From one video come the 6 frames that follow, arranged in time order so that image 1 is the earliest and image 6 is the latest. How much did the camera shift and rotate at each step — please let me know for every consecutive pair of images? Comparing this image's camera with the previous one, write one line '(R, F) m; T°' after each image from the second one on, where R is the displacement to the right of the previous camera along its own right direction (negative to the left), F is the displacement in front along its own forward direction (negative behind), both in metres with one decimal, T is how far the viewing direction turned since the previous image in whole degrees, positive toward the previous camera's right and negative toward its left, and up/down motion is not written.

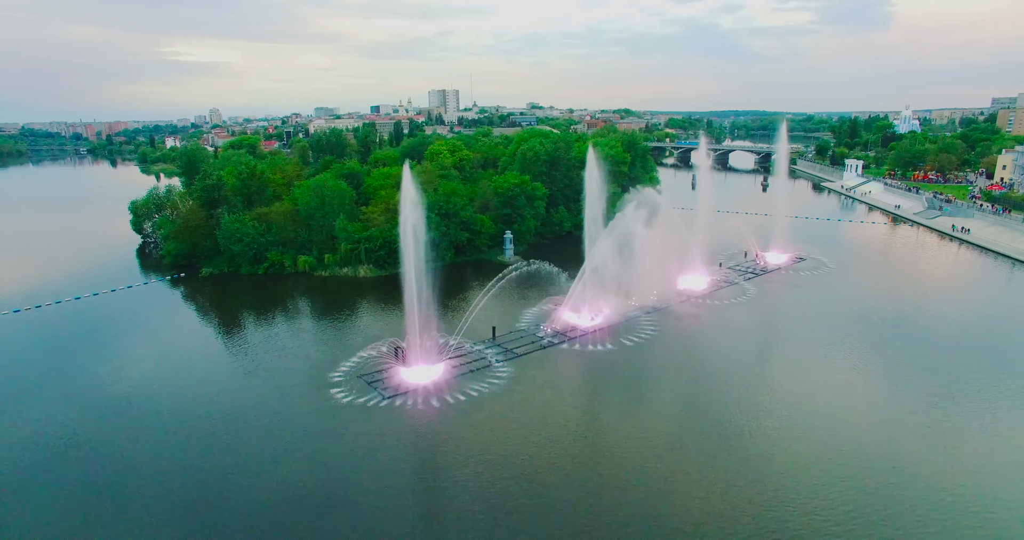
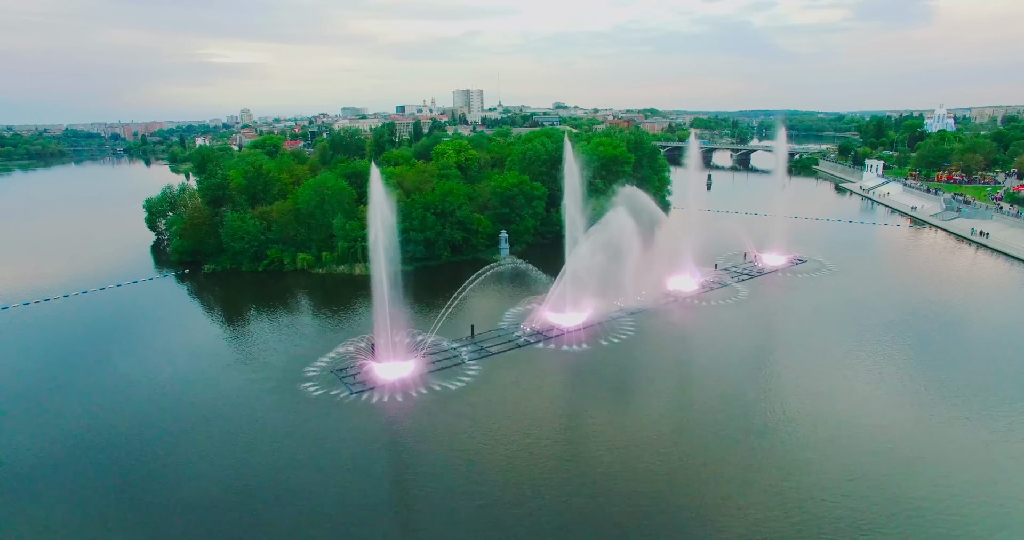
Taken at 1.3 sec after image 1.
(+1.5, -0.1) m; -3°
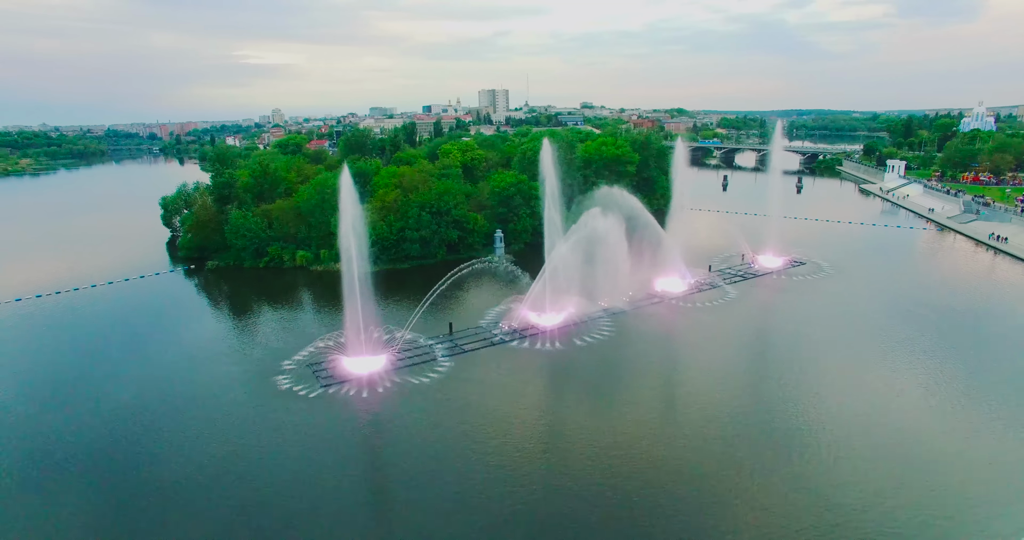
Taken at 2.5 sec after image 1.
(+1.6, -0.2) m; -3°
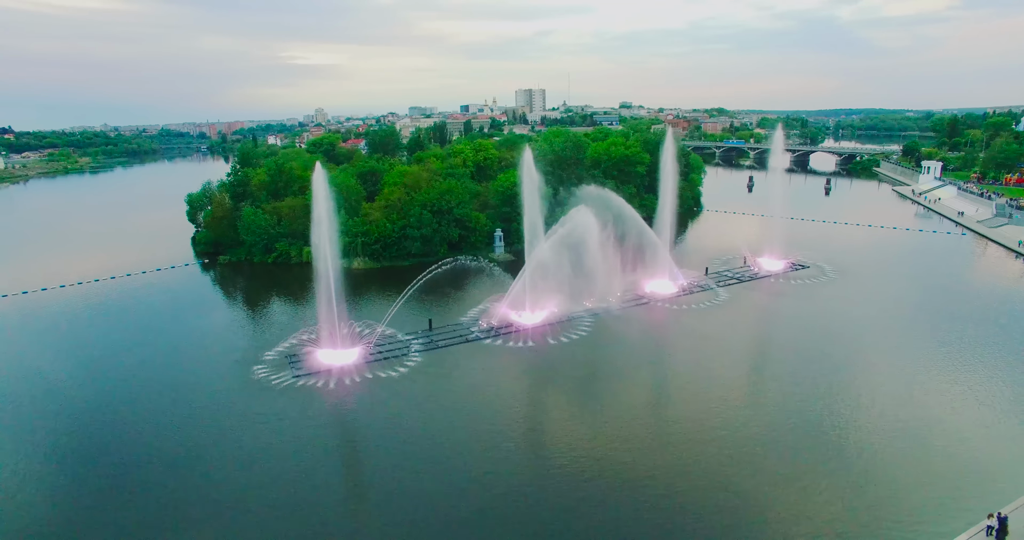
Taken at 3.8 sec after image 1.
(+2.0, -0.2) m; -4°
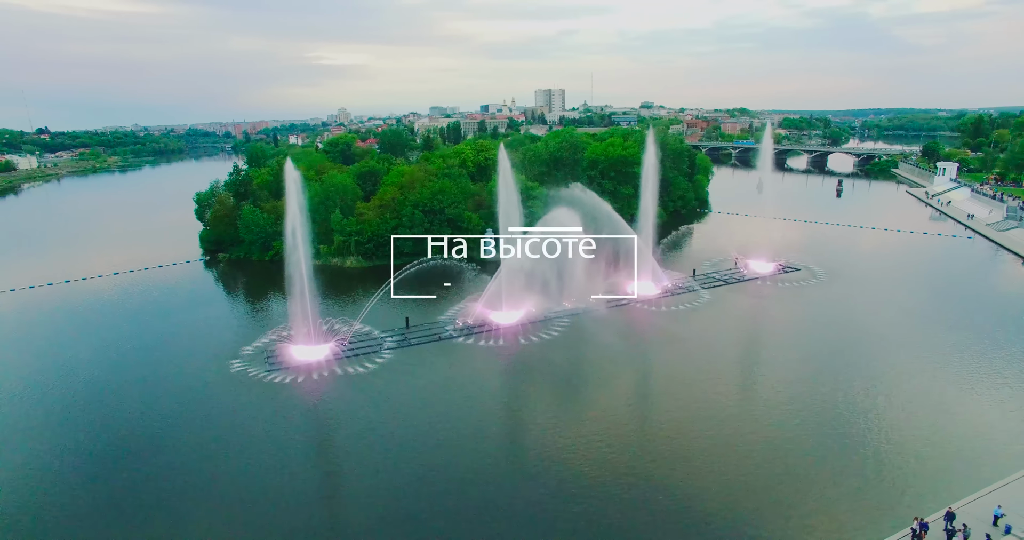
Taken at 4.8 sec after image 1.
(+1.6, -0.2) m; -2°
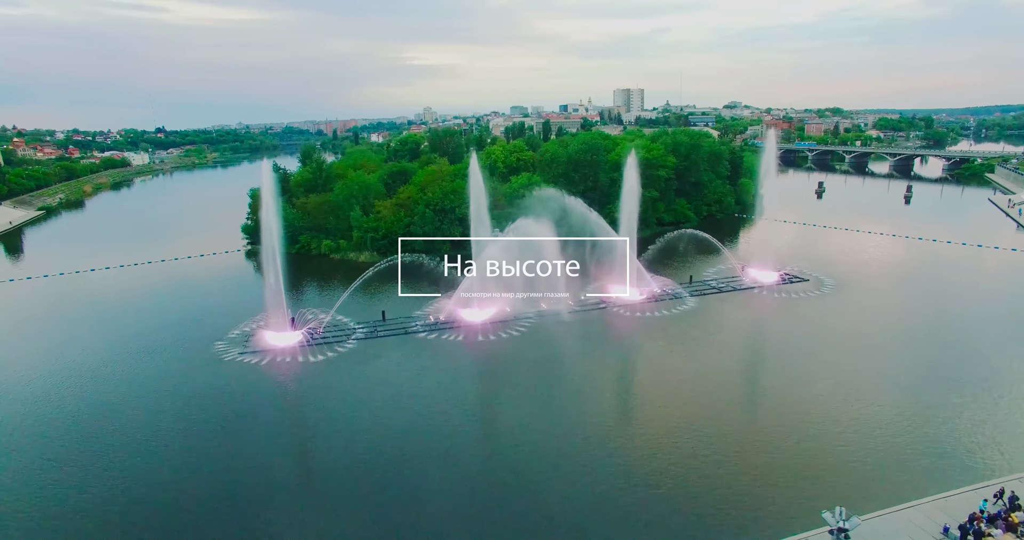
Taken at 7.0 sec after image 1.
(+4.0, -0.3) m; -8°
